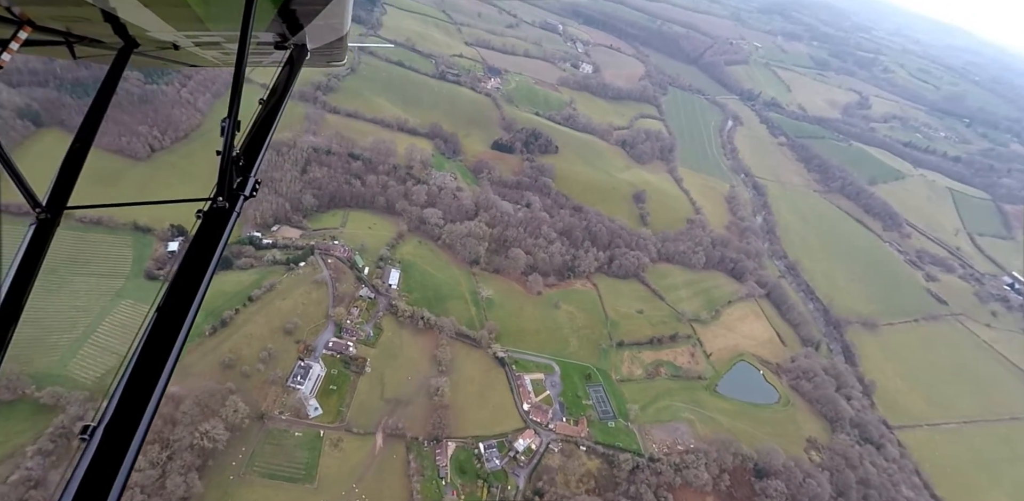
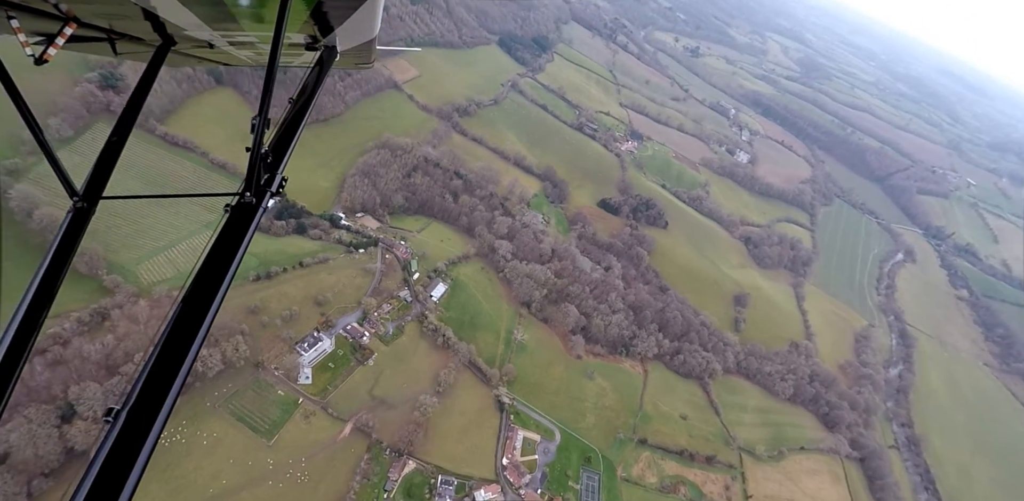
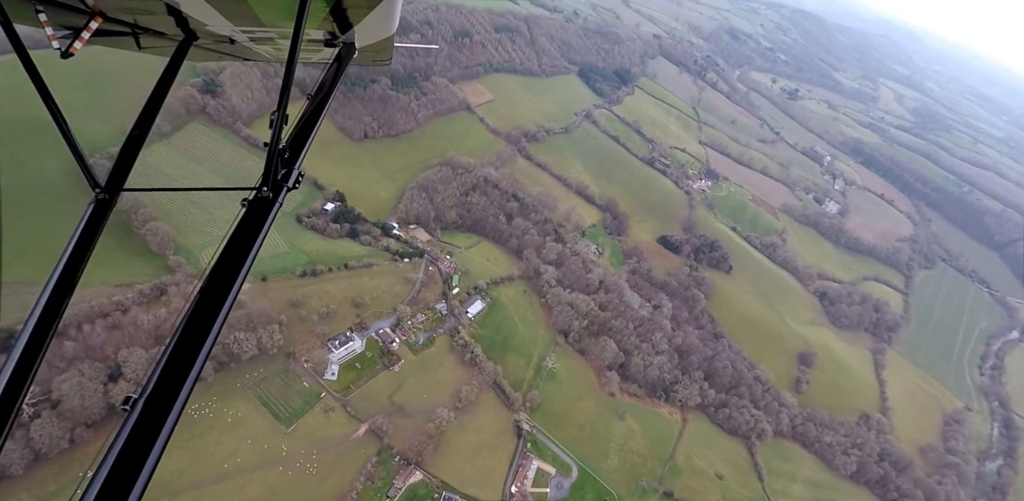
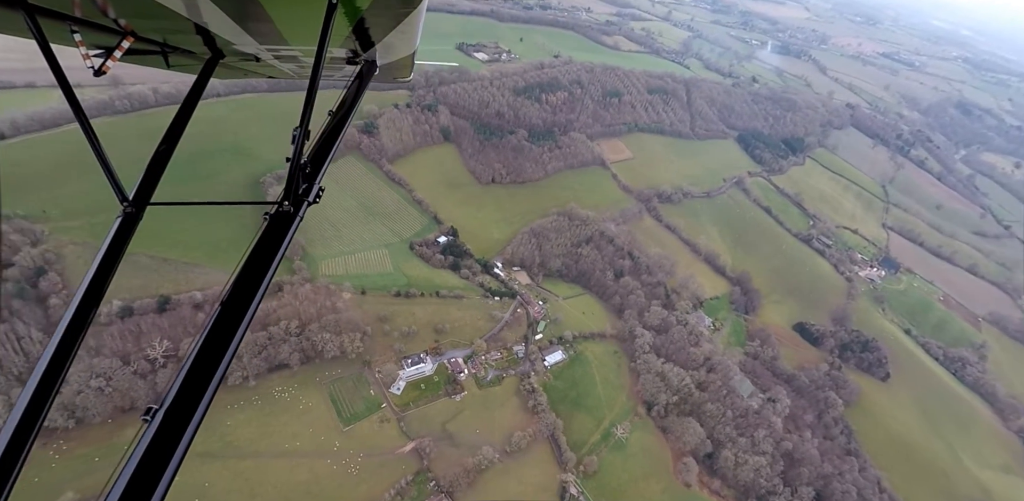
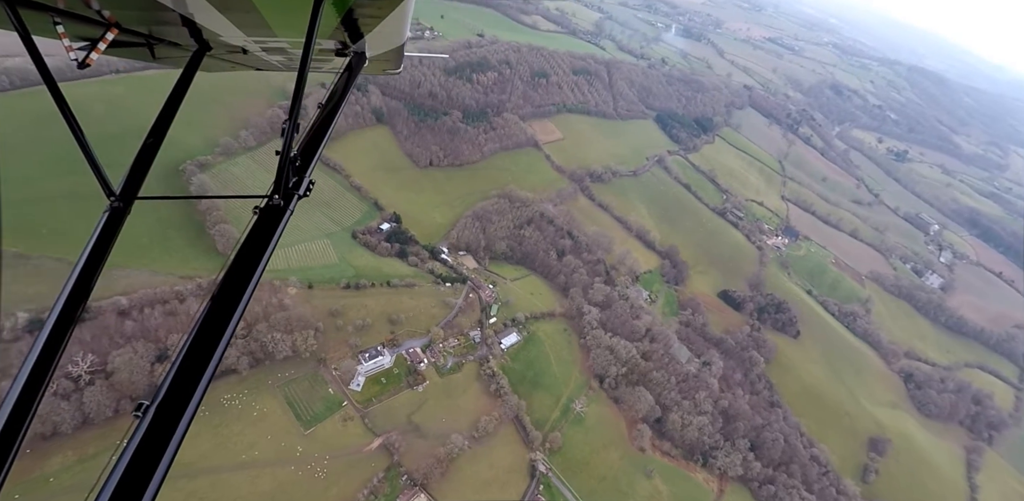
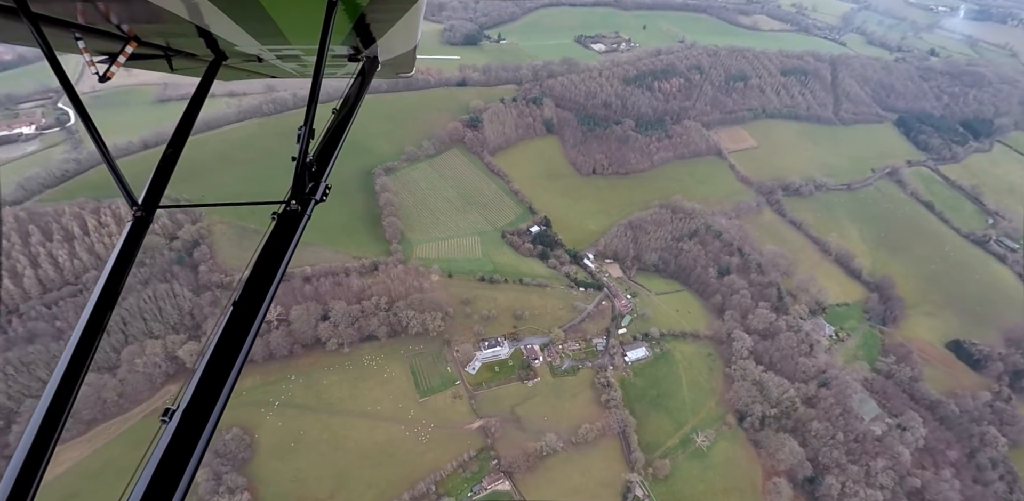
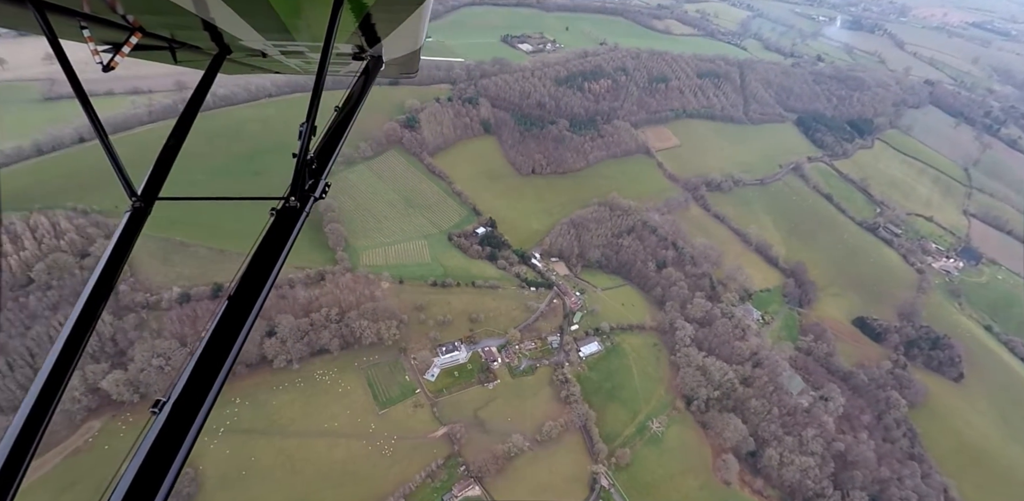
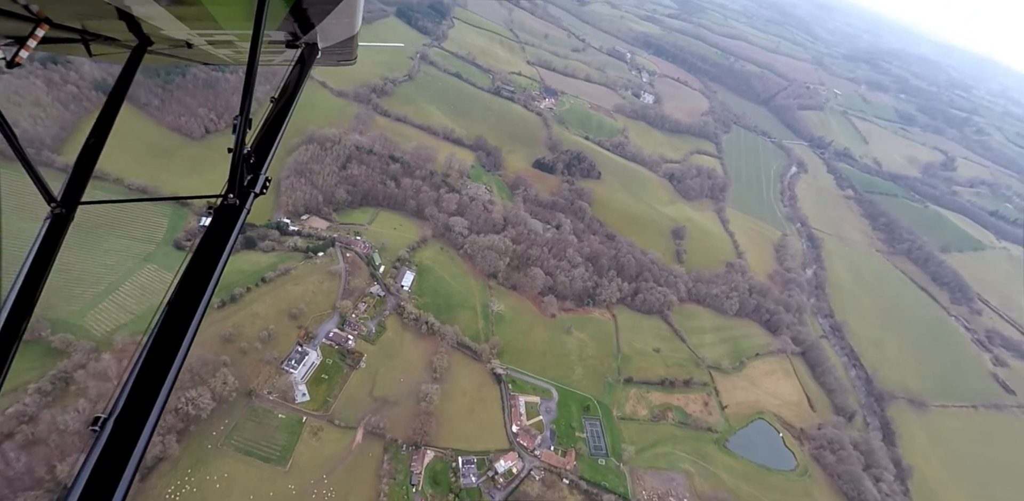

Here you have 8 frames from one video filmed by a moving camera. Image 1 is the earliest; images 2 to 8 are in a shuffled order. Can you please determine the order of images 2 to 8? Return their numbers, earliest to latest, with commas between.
8, 2, 3, 5, 4, 7, 6
